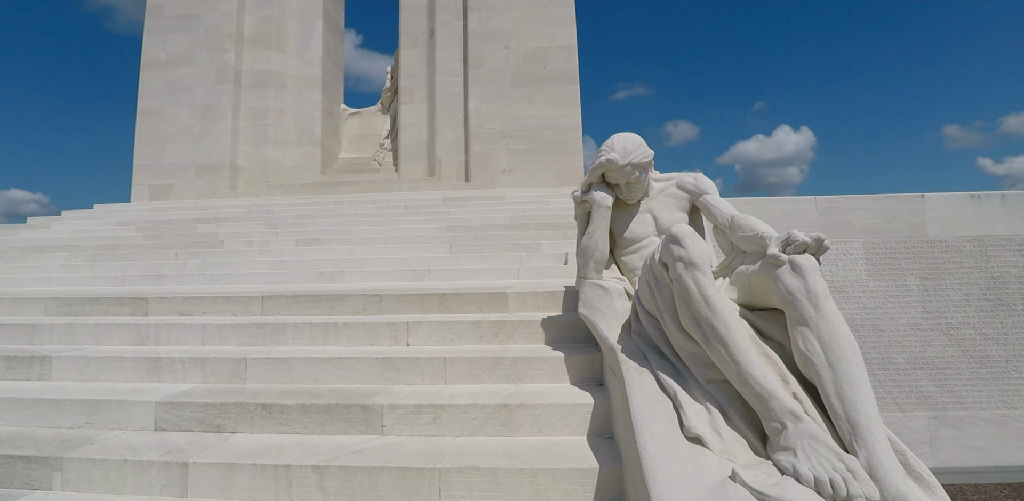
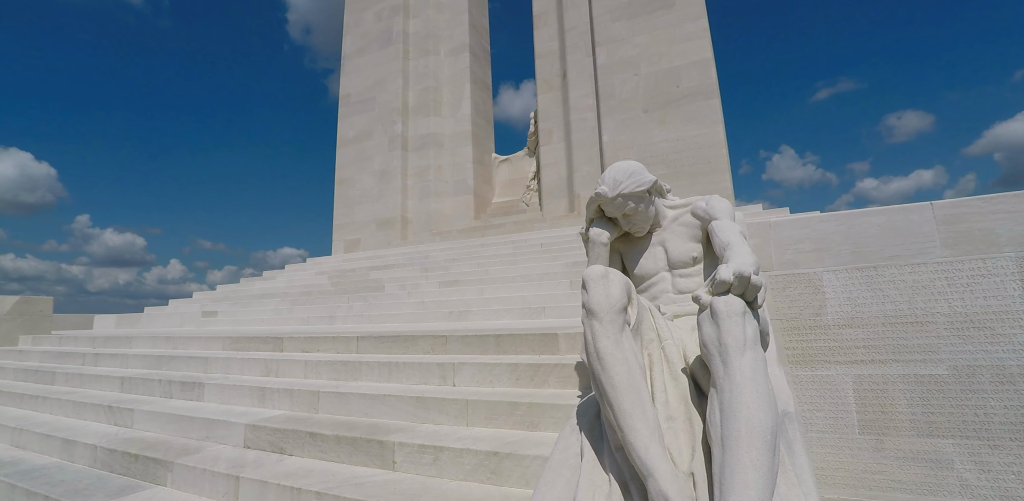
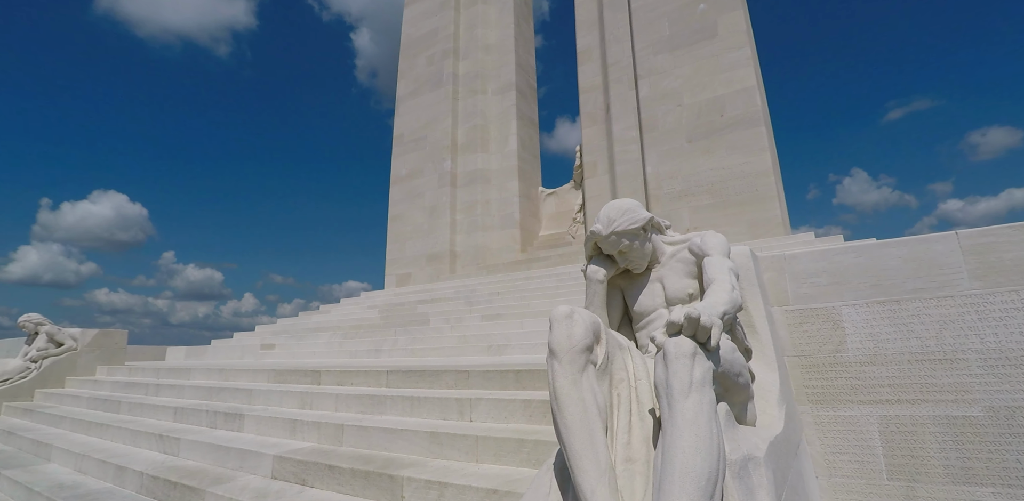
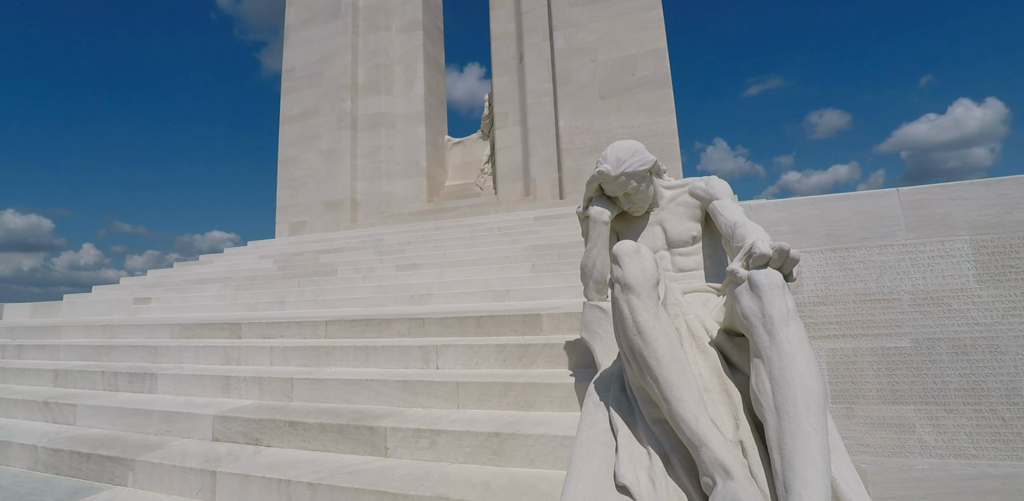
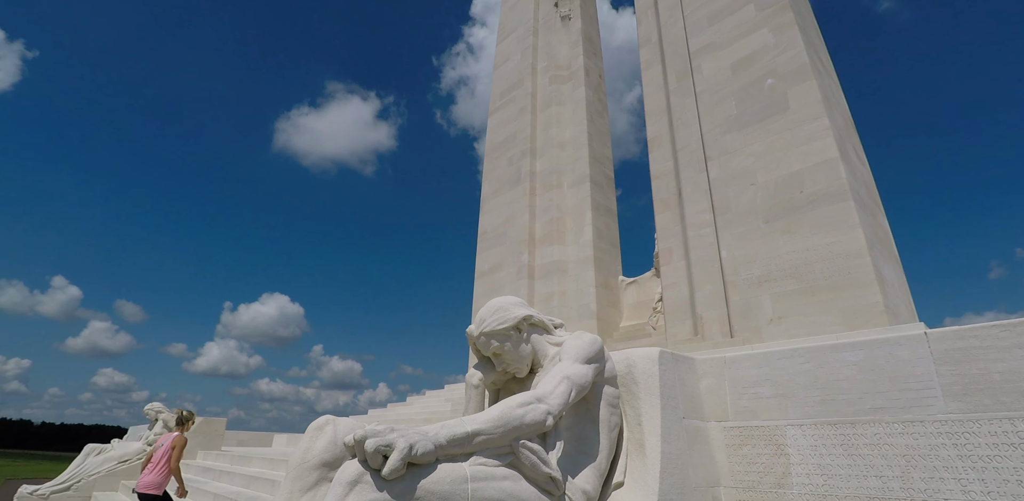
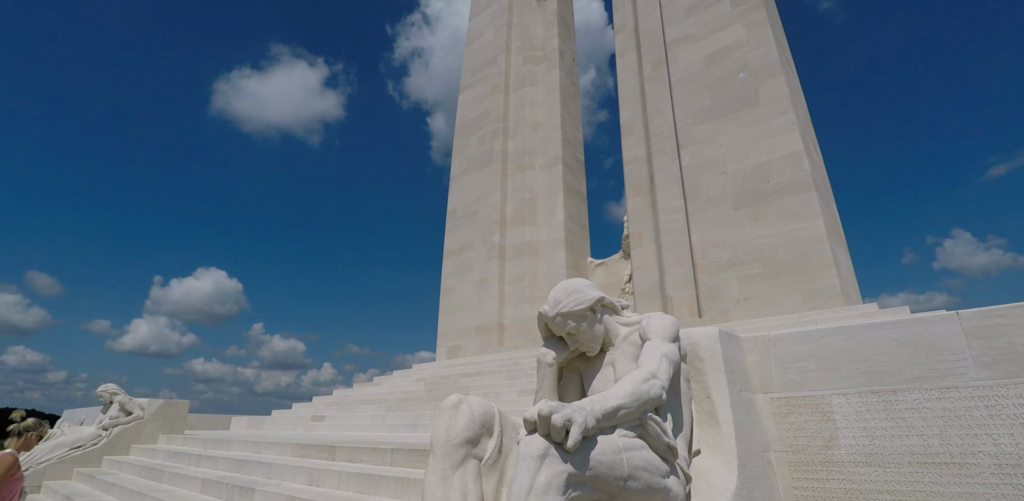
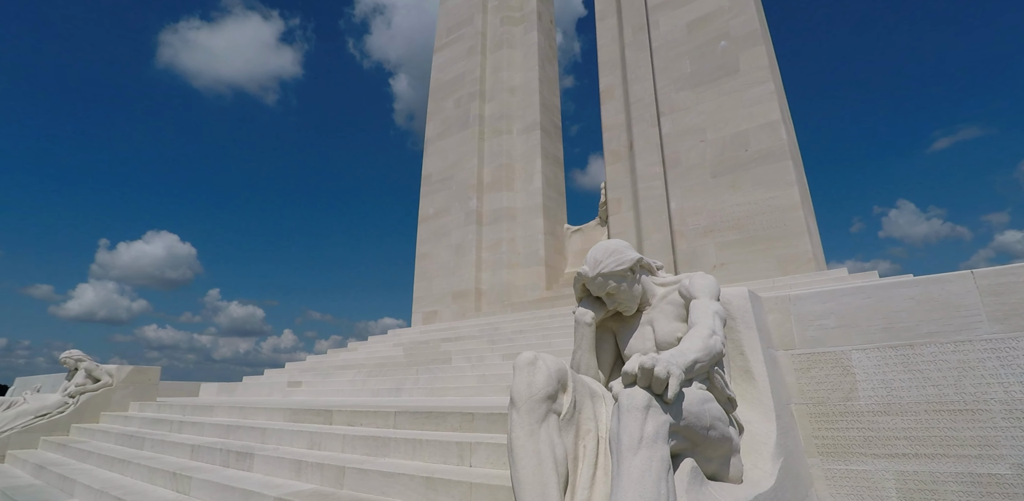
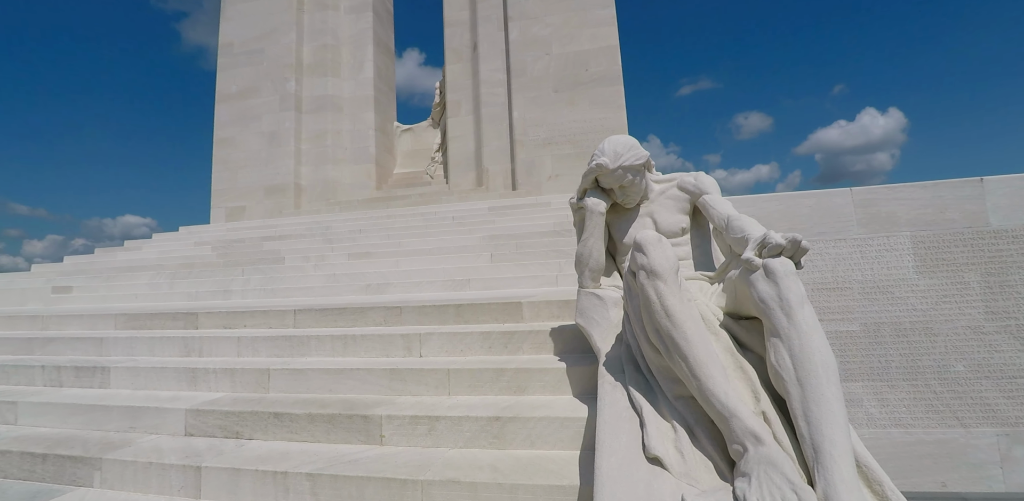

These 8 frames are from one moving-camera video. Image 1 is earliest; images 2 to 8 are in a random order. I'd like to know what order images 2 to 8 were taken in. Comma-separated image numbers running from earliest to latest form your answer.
8, 4, 2, 3, 7, 6, 5
